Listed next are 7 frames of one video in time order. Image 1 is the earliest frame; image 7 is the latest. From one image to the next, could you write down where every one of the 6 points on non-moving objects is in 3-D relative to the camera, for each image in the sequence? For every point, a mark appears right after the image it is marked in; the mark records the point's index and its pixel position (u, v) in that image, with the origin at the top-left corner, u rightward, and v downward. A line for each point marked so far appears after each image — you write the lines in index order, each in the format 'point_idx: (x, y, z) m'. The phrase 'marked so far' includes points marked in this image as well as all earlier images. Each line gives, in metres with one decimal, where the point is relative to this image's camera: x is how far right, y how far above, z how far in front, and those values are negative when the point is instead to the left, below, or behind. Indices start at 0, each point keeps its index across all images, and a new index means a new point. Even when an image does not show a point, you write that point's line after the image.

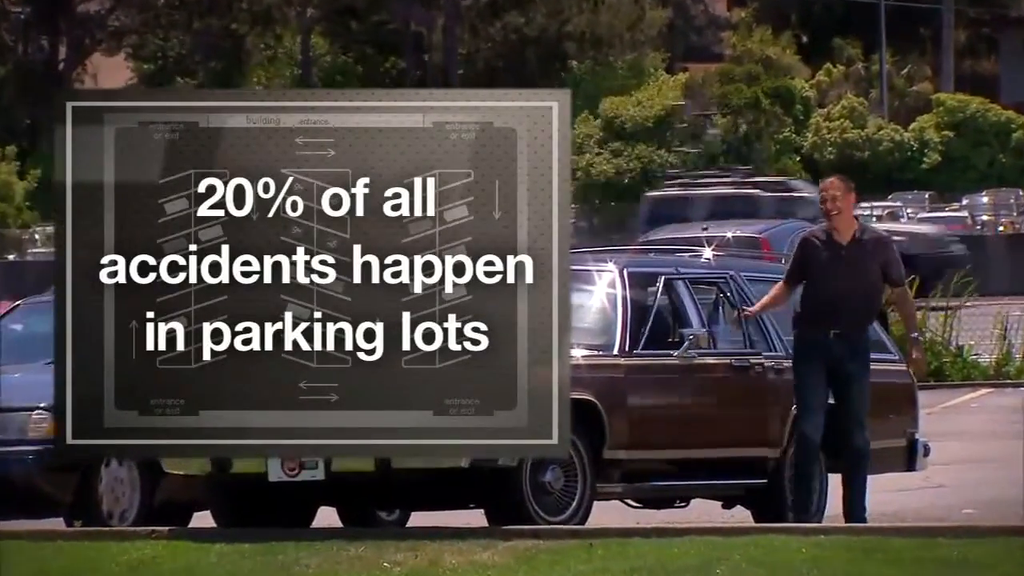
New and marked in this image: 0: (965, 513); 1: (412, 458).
0: (+2.2, -1.1, +9.1) m
1: (-0.4, -0.7, +8.3) m
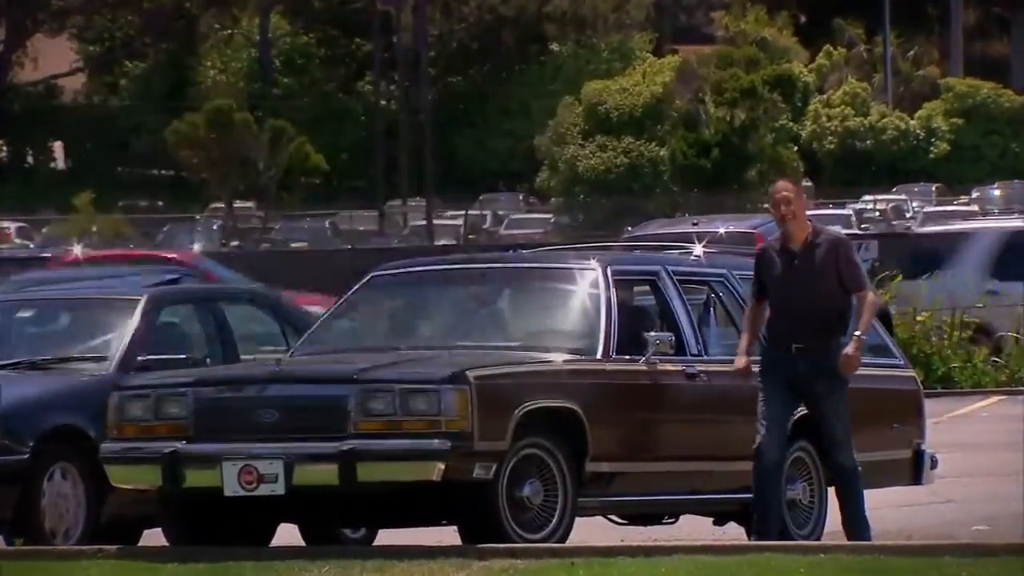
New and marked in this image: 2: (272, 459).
0: (+2.1, -1.1, +8.4) m
1: (-0.5, -0.7, +7.6) m
2: (-1.0, -0.7, +7.8) m
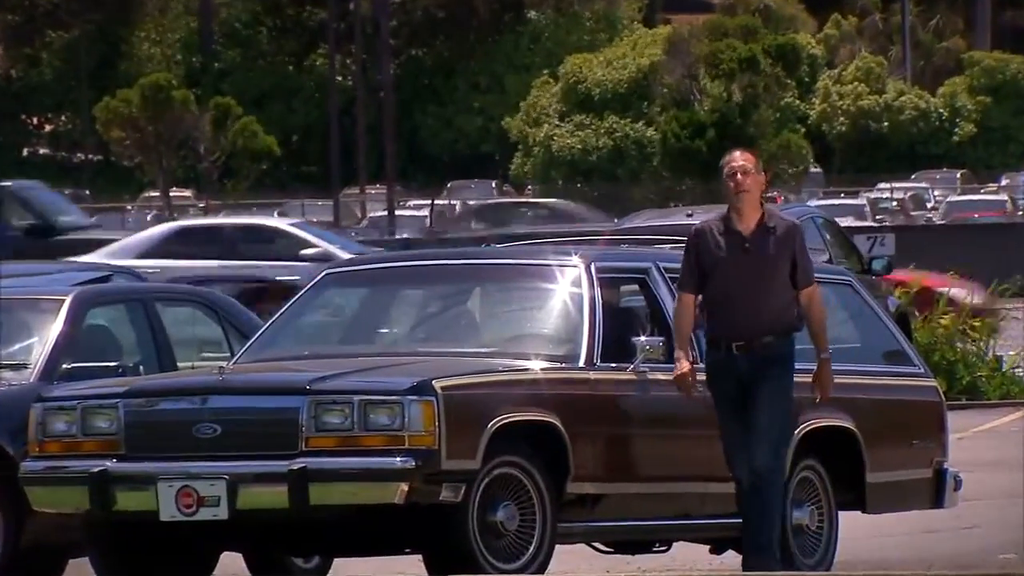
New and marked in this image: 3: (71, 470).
0: (+2.0, -1.1, +7.6) m
1: (-0.6, -0.7, +6.7) m
2: (-1.1, -0.7, +6.8) m
3: (-1.7, -0.7, +7.0) m
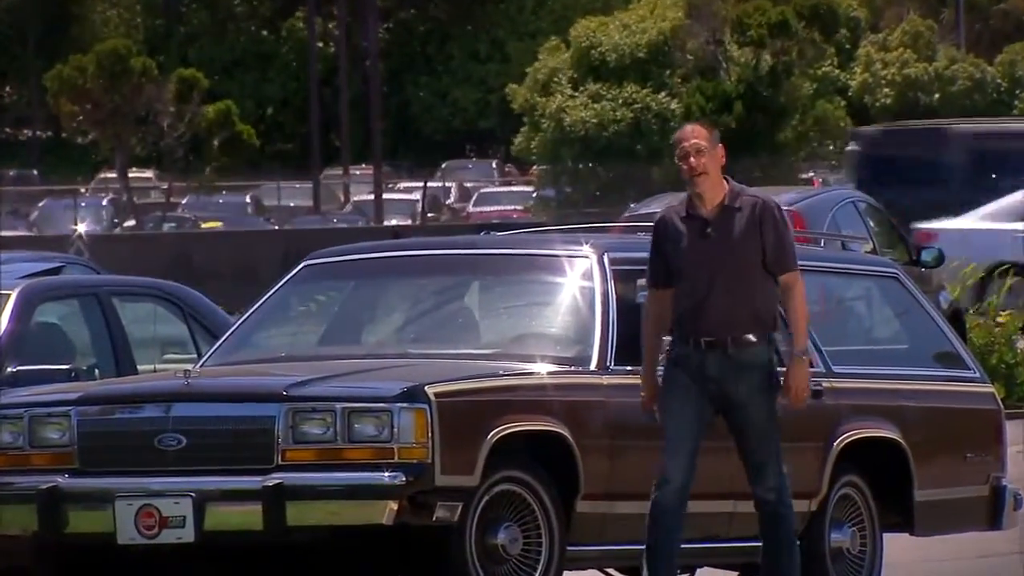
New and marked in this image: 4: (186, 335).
0: (+2.0, -1.1, +6.7) m
1: (-0.6, -0.7, +5.8) m
2: (-1.1, -0.7, +6.0) m
3: (-1.6, -0.7, +6.2) m
4: (-1.5, -0.2, +8.7) m
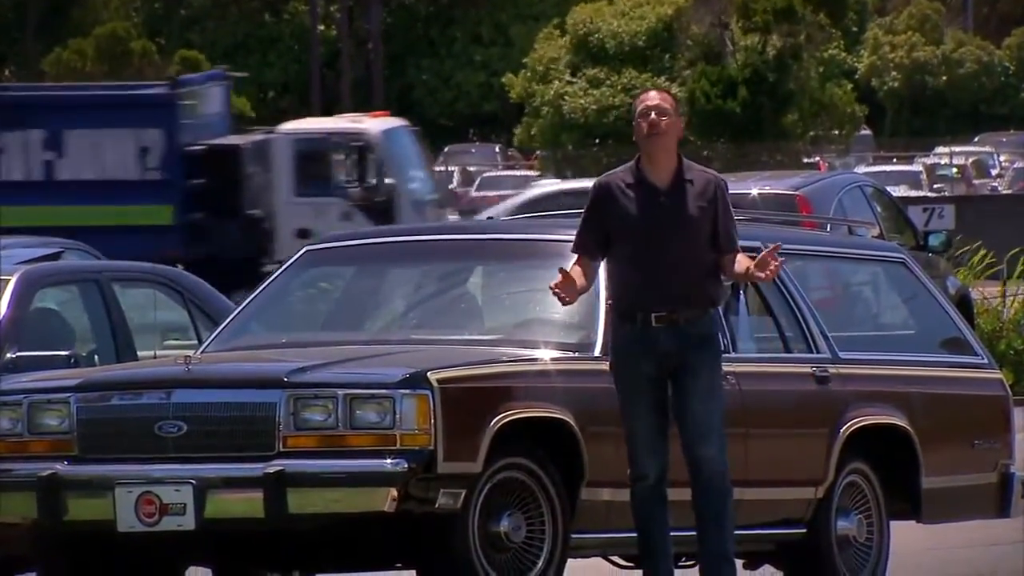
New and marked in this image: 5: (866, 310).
0: (+2.0, -1.0, +6.7) m
1: (-0.6, -0.6, +5.8) m
2: (-1.1, -0.6, +5.9) m
3: (-1.6, -0.6, +6.1) m
4: (-1.5, -0.2, +8.6) m
5: (+1.5, -0.1, +7.7) m
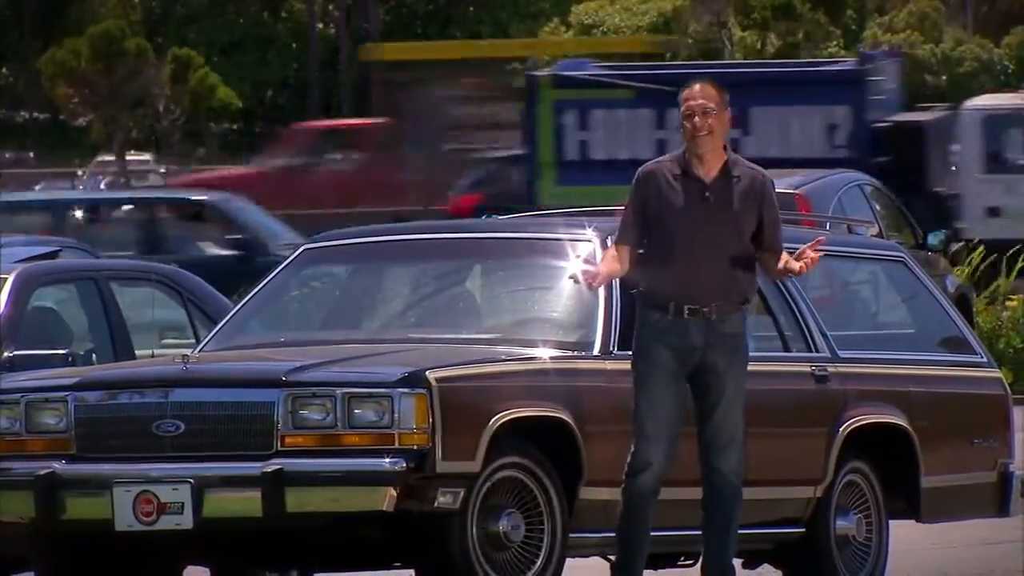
0: (+2.0, -1.0, +6.7) m
1: (-0.6, -0.6, +5.8) m
2: (-1.1, -0.6, +5.9) m
3: (-1.6, -0.6, +6.1) m
4: (-1.5, -0.1, +8.6) m
5: (+1.4, -0.1, +7.7) m
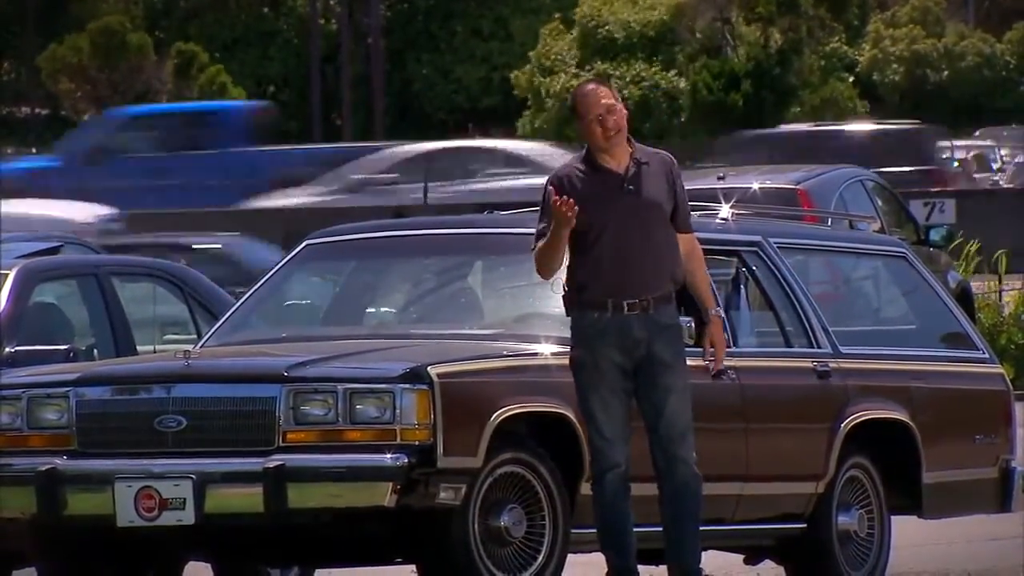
0: (+2.0, -1.0, +6.7) m
1: (-0.6, -0.6, +5.8) m
2: (-1.1, -0.6, +5.9) m
3: (-1.6, -0.6, +6.1) m
4: (-1.5, -0.1, +8.6) m
5: (+1.5, -0.1, +7.7) m
